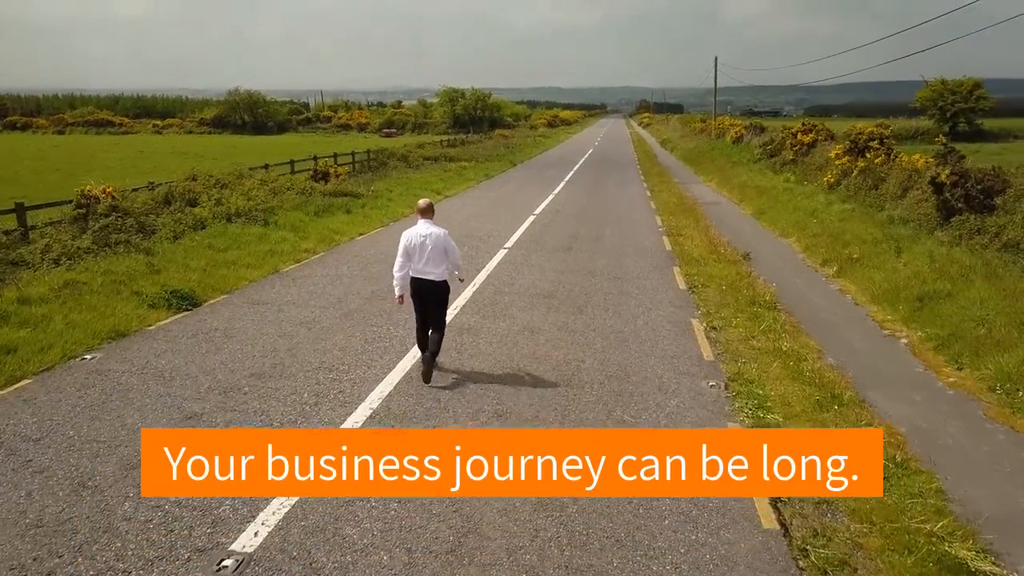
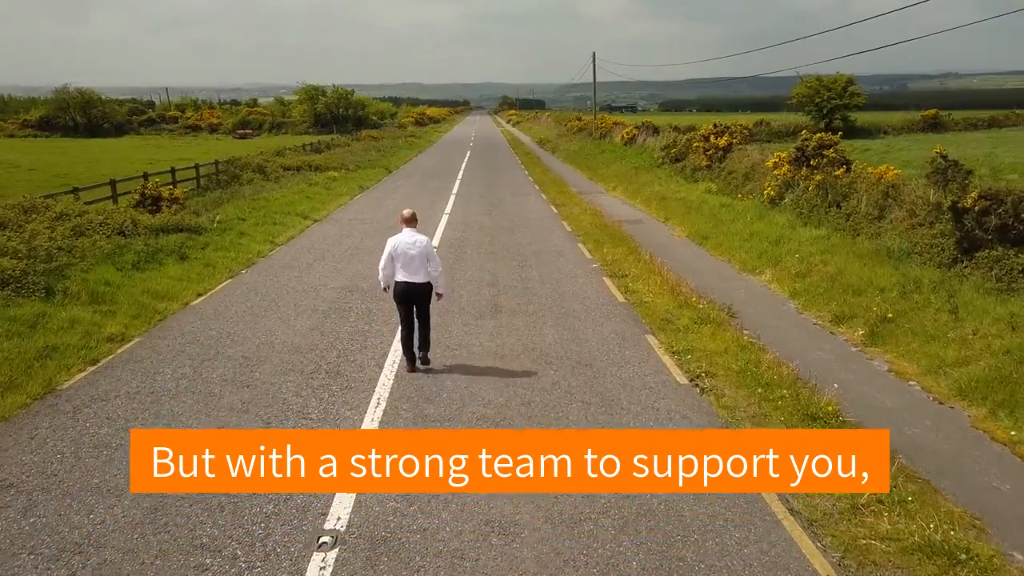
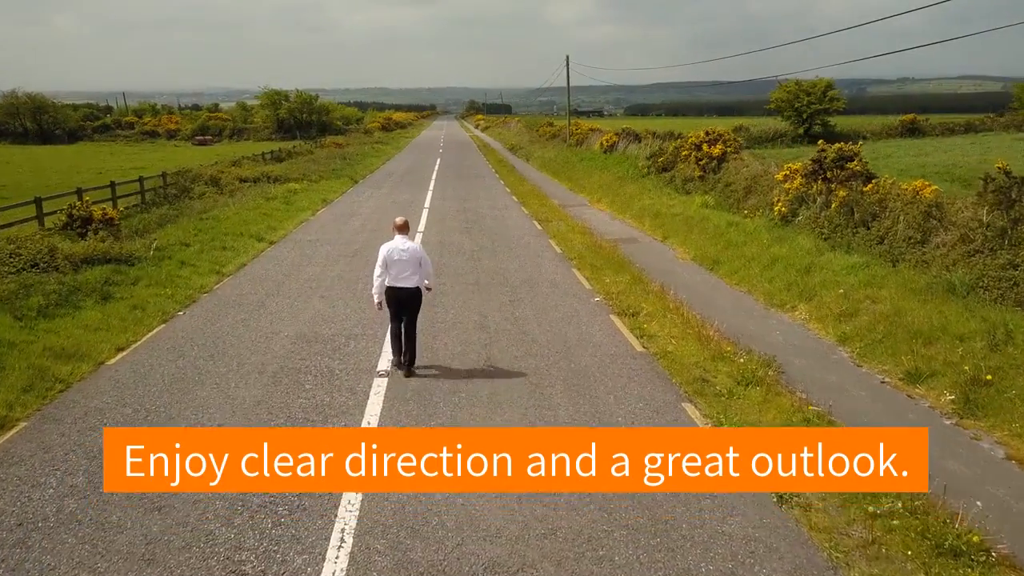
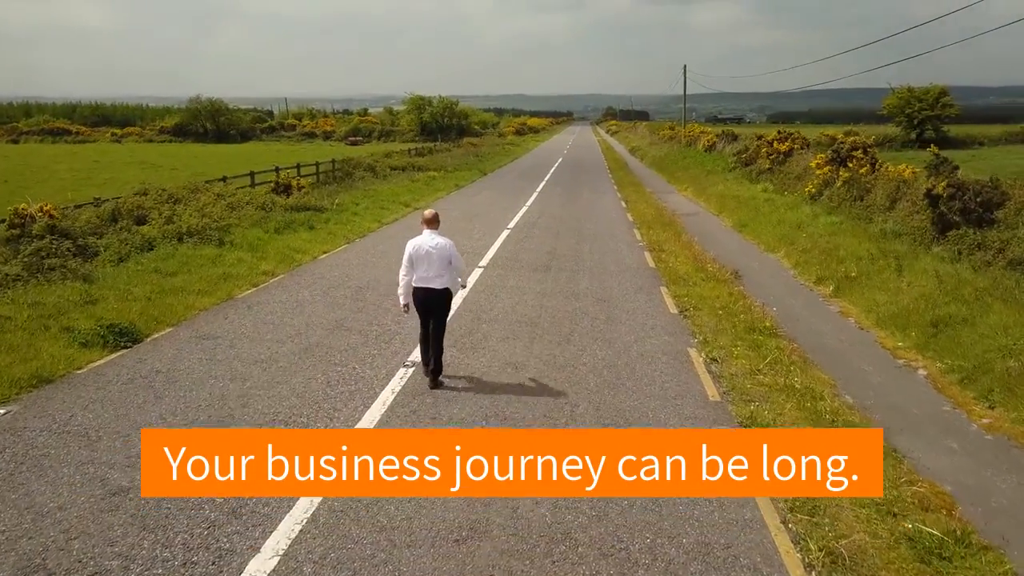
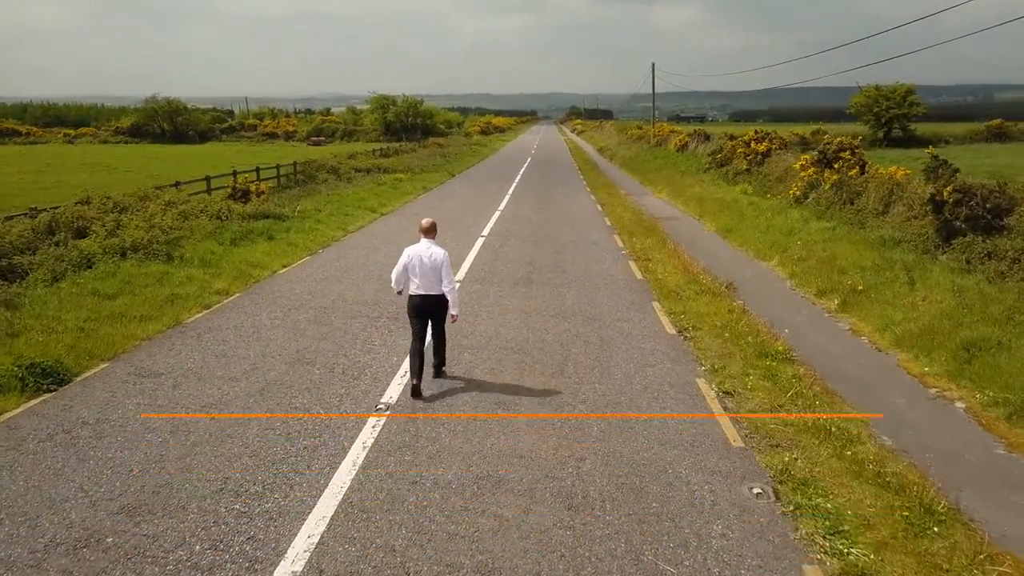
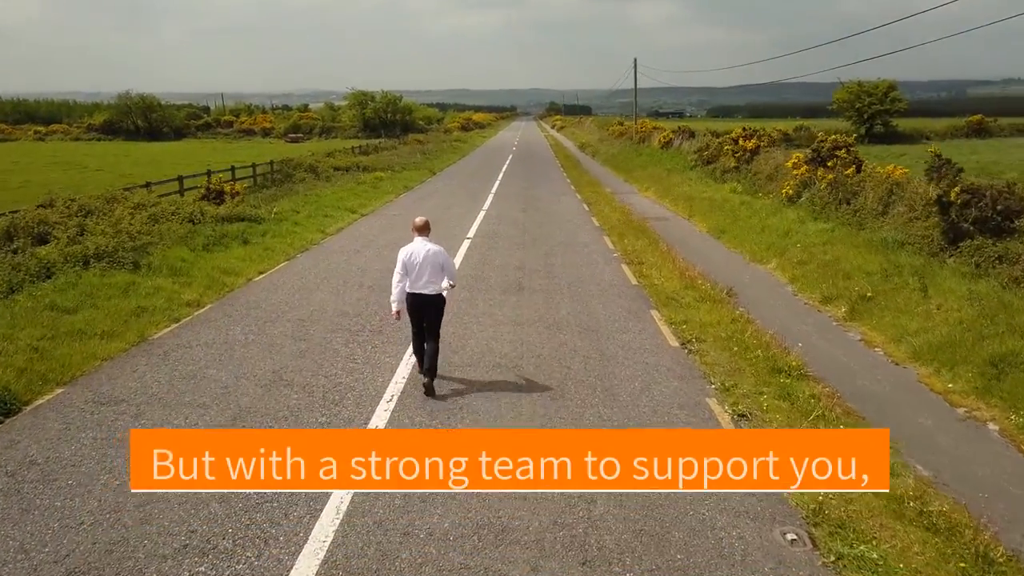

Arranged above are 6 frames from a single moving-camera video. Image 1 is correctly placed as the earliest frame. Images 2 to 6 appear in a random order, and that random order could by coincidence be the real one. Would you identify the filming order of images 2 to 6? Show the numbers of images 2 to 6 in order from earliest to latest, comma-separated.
4, 5, 6, 2, 3
